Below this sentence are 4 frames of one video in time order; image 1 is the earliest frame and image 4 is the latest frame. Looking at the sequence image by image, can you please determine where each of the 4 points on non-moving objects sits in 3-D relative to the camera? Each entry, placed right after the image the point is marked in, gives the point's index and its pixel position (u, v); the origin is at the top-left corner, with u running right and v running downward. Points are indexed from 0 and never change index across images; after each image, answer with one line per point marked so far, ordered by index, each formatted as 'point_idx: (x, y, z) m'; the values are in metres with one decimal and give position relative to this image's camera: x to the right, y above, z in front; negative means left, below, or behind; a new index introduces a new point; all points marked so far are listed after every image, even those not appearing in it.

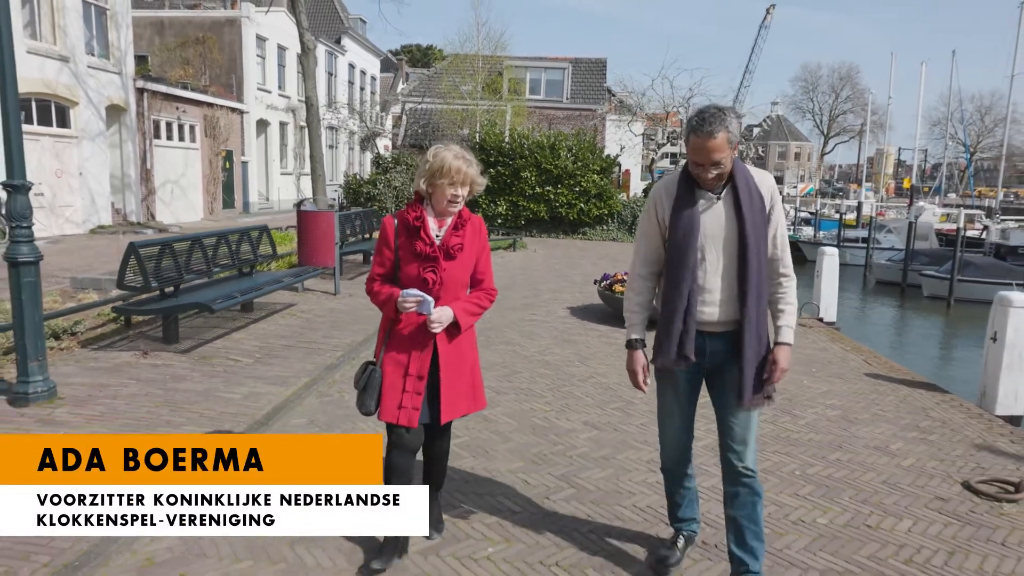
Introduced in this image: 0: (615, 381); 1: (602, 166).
0: (+0.8, -0.7, +5.5) m
1: (+2.4, +3.3, +19.2) m
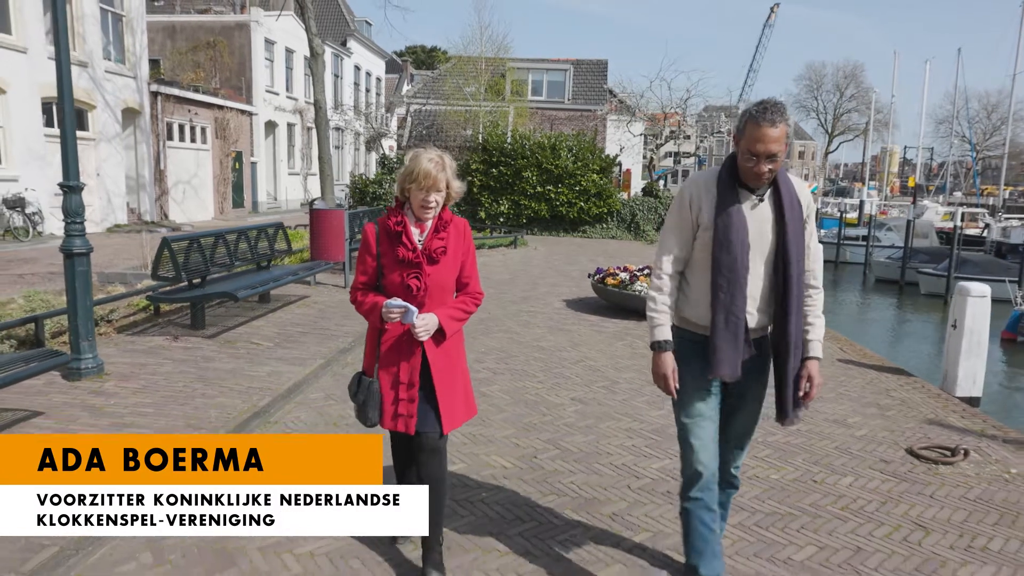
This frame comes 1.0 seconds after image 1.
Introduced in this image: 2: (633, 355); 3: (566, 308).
0: (+0.8, -0.6, +6.0) m
1: (+2.5, +3.4, +19.7) m
2: (+1.1, -0.6, +6.3) m
3: (+0.7, -0.2, +8.5) m
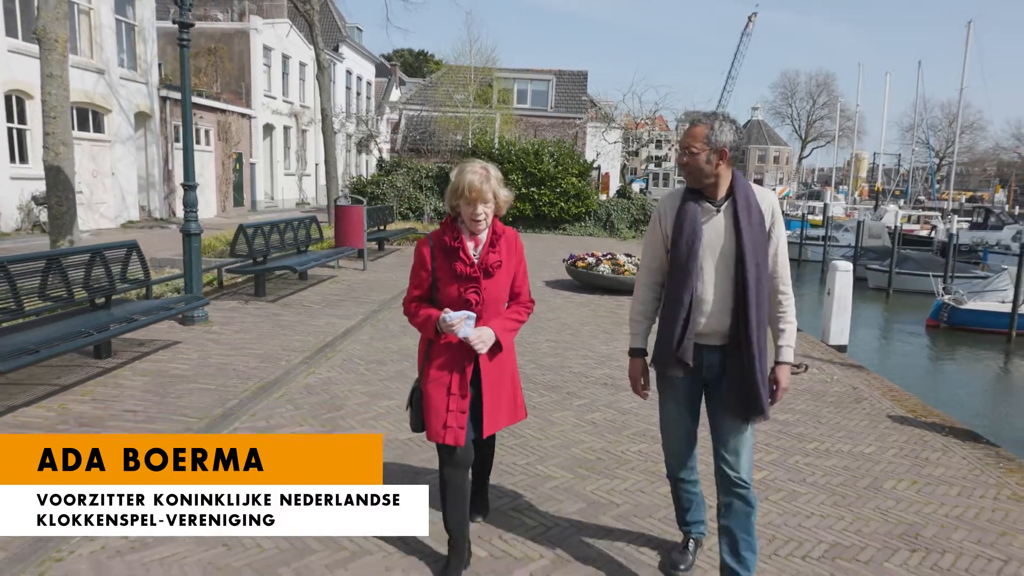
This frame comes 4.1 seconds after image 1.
0: (+0.6, -0.4, +8.0) m
1: (+2.1, +3.6, +21.8) m
2: (+0.9, -0.3, +8.4) m
3: (+0.5, 0.0, +10.5) m
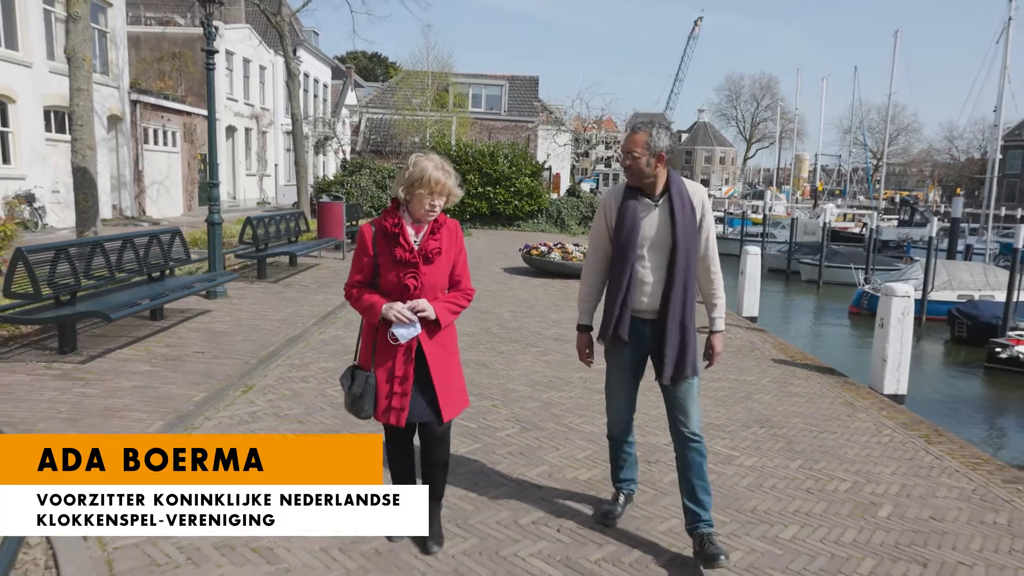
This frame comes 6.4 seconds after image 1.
0: (+0.2, -0.1, +9.6) m
1: (+0.8, +3.8, +23.4) m
2: (+0.5, -0.1, +9.9) m
3: (-0.1, +0.3, +12.1) m
